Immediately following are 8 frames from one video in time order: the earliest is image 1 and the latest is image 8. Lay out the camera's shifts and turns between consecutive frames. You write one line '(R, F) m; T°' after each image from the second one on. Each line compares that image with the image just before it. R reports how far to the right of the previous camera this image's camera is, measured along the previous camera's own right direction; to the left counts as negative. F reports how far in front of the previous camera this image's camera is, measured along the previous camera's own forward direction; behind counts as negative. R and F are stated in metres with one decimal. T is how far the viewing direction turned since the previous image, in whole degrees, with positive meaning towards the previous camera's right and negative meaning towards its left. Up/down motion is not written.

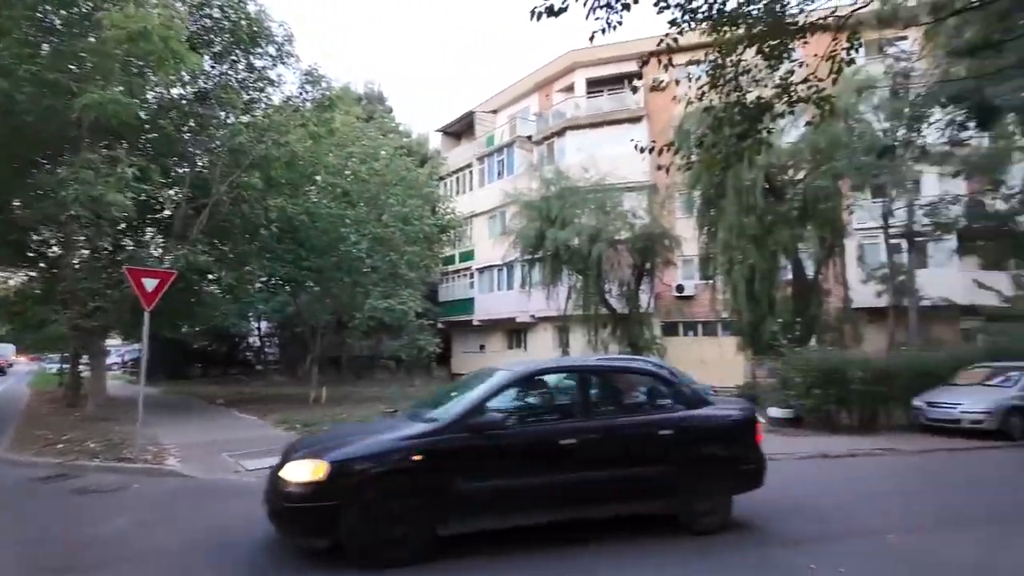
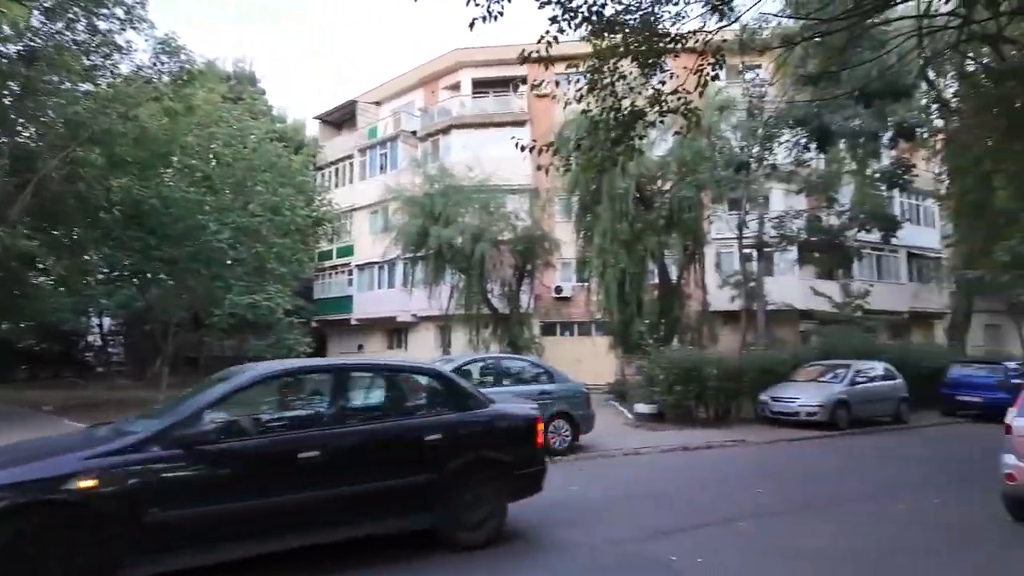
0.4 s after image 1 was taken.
(-0.2, +0.2) m; +12°
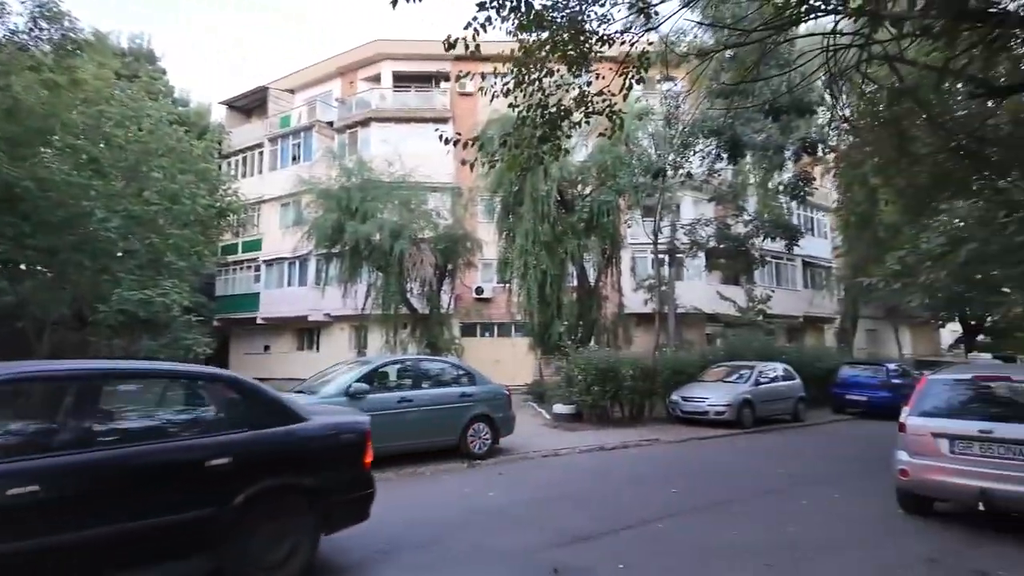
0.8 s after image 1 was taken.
(0.0, +0.3) m; +8°
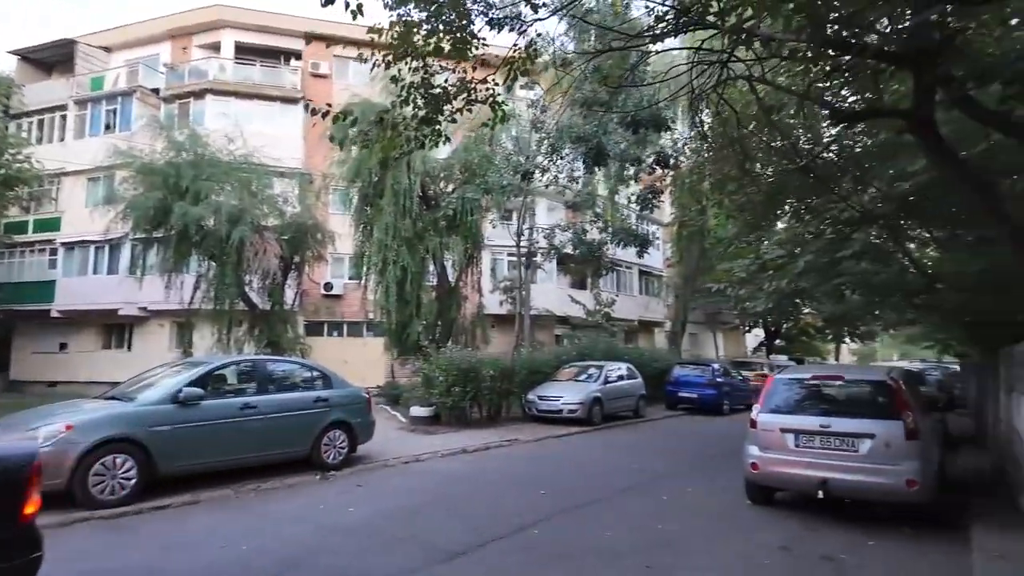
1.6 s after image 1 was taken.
(-0.3, +0.5) m; +15°
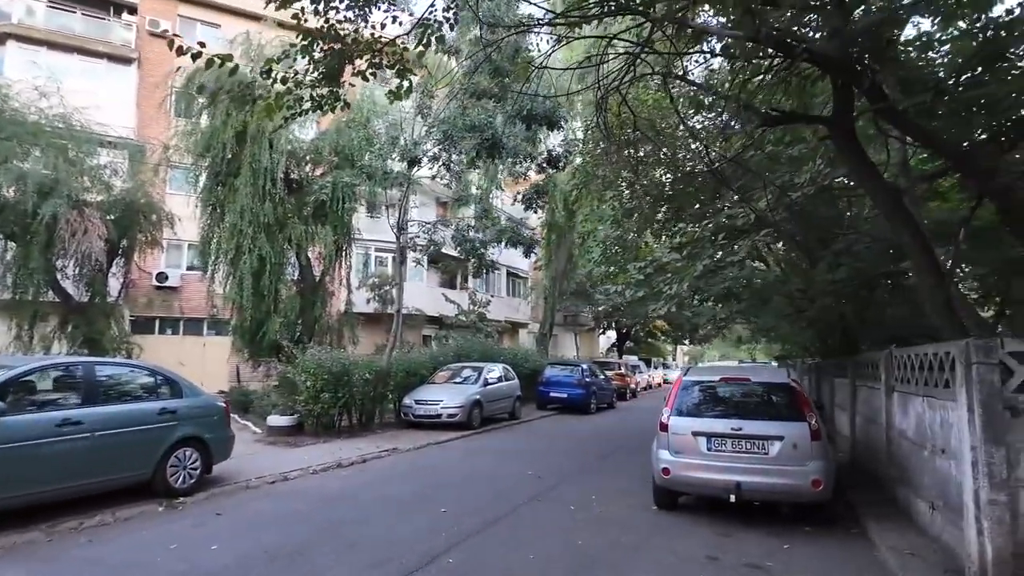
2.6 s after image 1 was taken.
(-0.6, +0.9) m; +14°
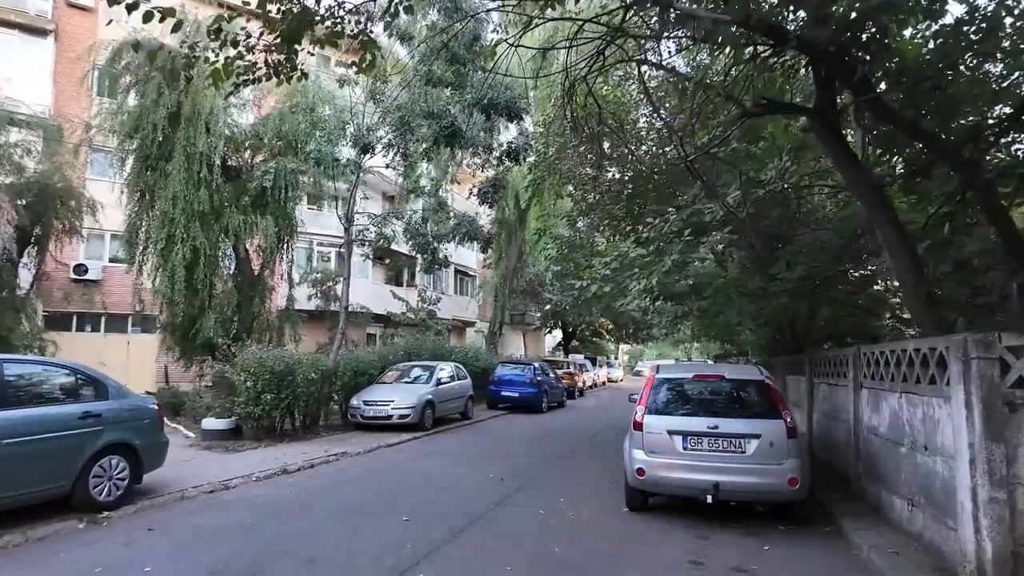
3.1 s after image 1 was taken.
(-0.3, +0.4) m; +6°
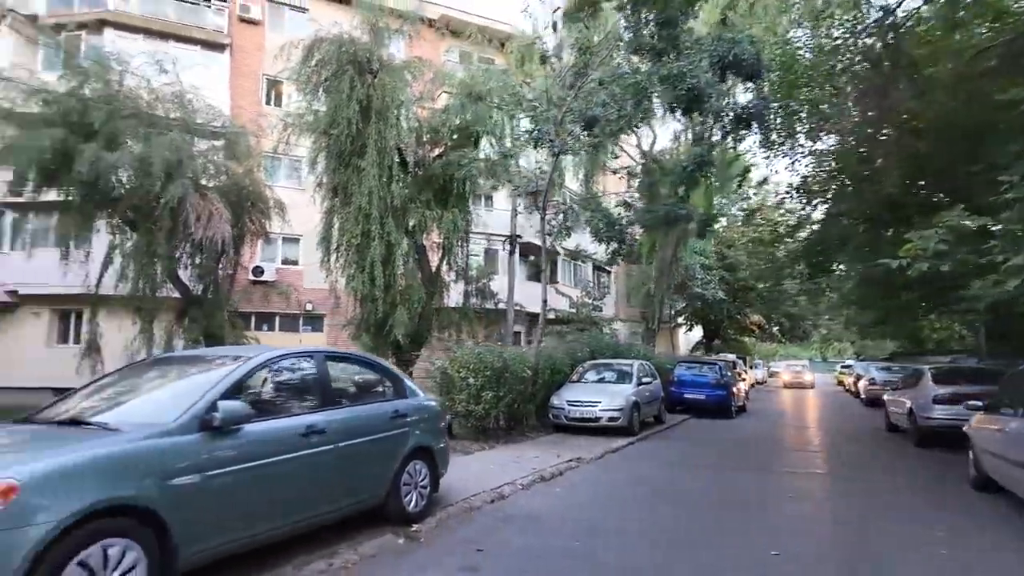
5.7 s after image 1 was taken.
(-2.7, +1.0) m; -9°
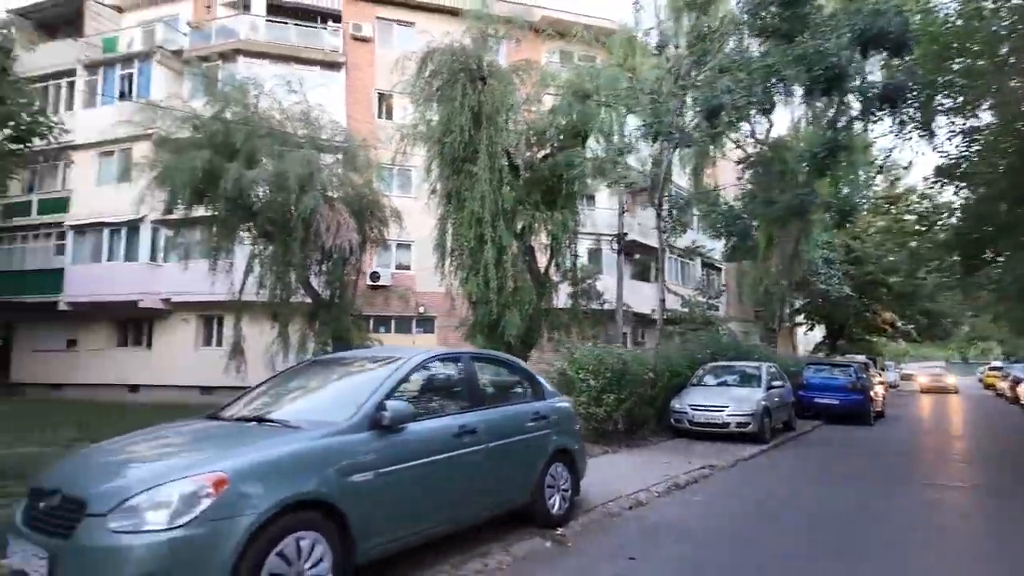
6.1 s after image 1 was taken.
(-0.5, +0.1) m; -9°
